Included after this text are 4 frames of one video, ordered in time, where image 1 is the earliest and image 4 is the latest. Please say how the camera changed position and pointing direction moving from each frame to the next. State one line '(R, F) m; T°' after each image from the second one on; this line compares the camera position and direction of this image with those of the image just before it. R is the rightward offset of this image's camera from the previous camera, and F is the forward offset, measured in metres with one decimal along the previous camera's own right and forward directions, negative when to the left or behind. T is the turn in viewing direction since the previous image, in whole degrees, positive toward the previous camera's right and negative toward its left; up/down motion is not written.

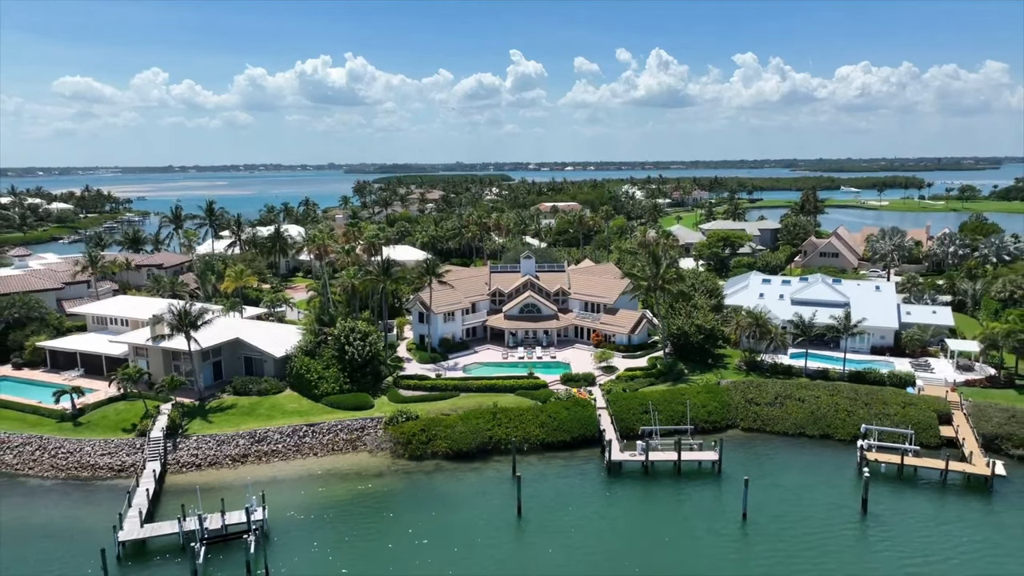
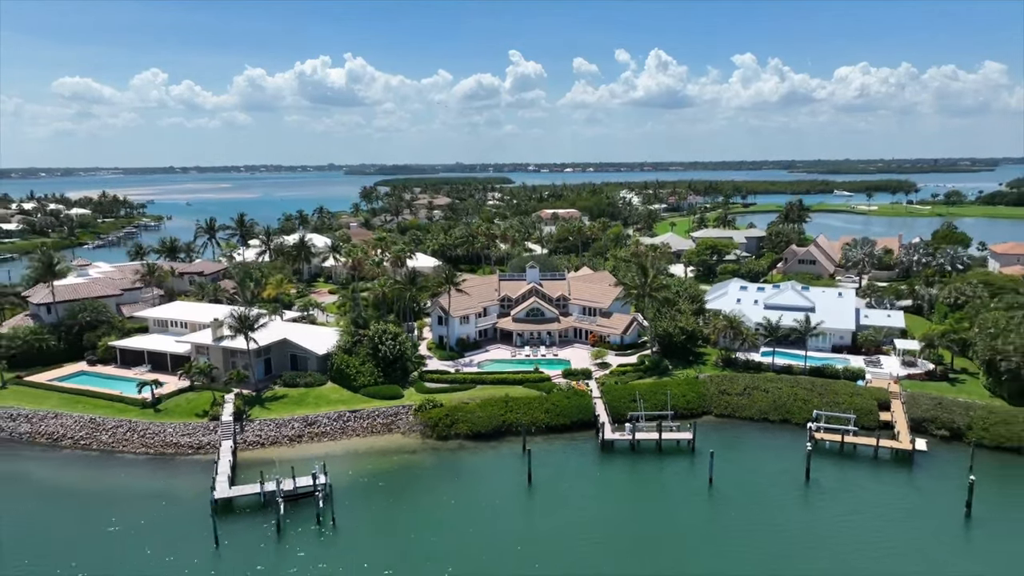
(-0.3, -5.1) m; 0°
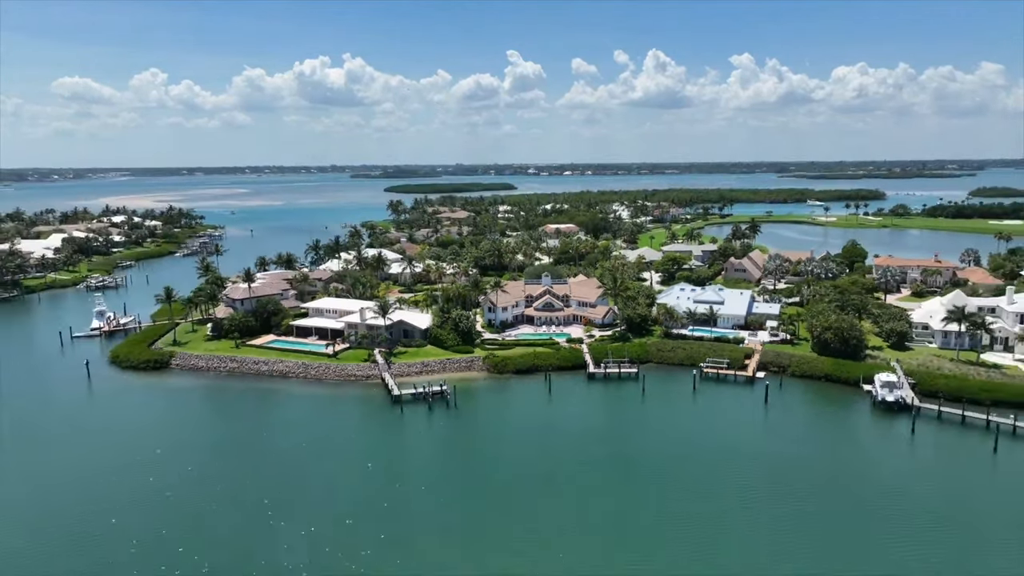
(-1.5, -24.2) m; 0°
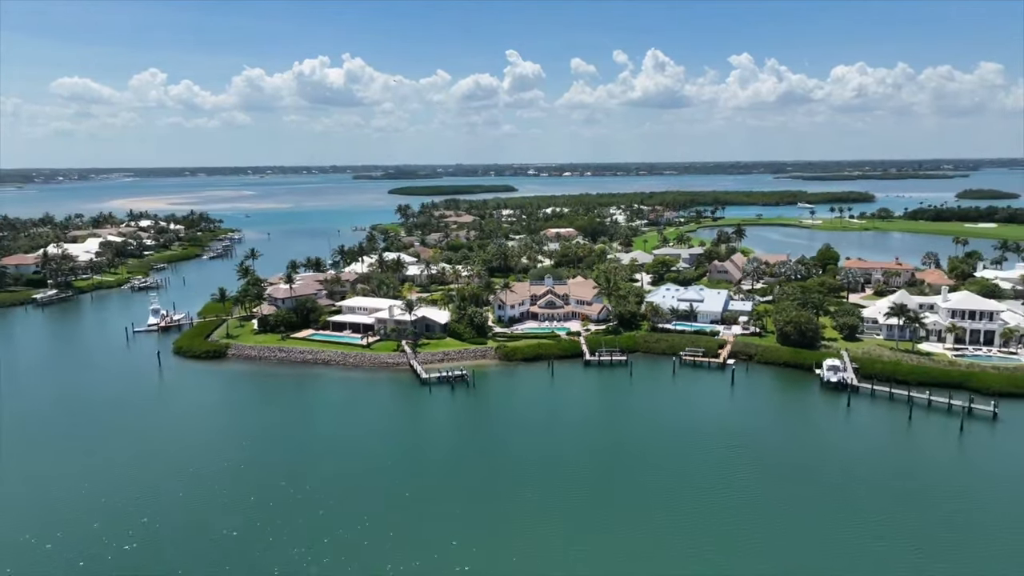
(-0.5, -9.5) m; 0°
